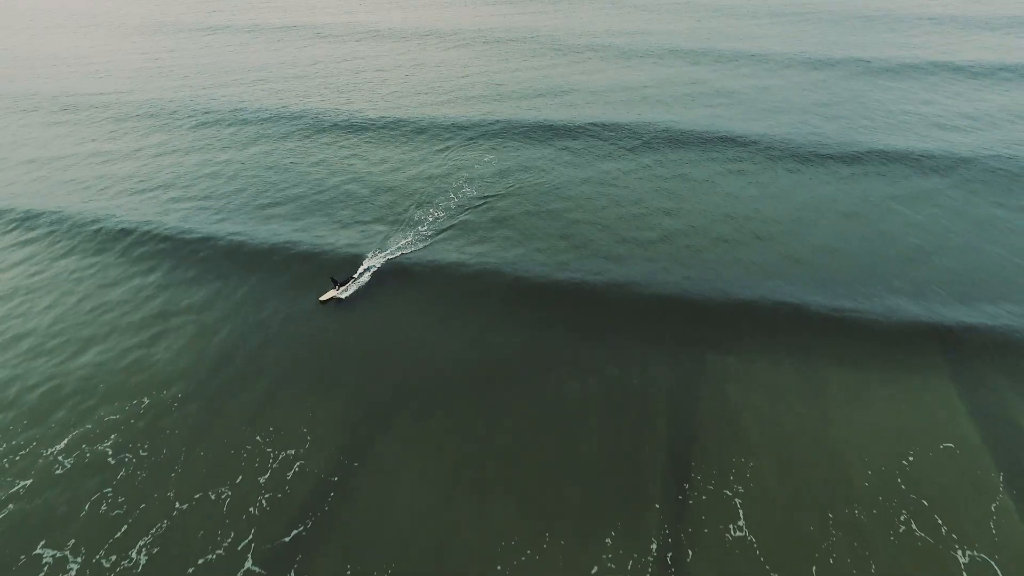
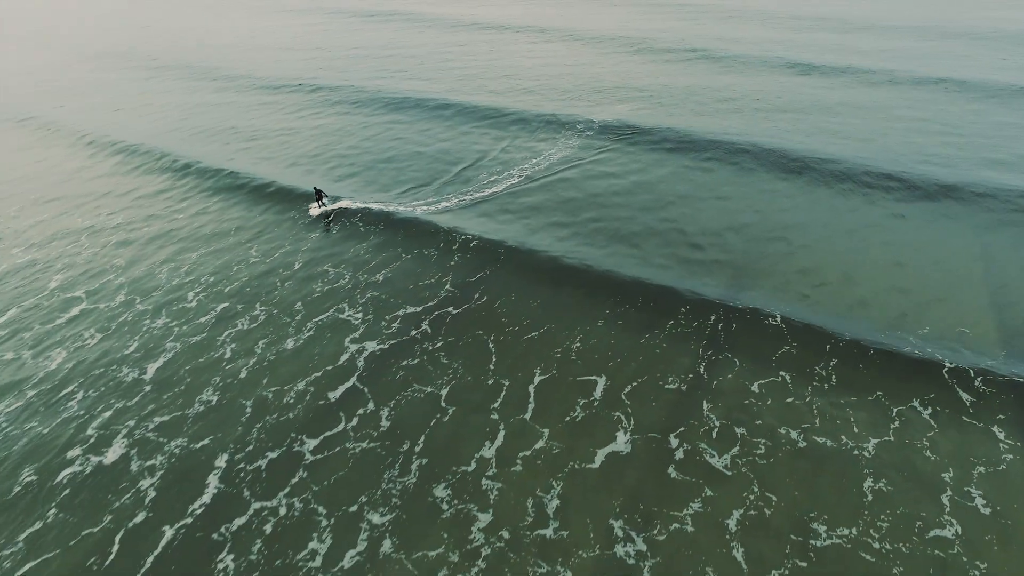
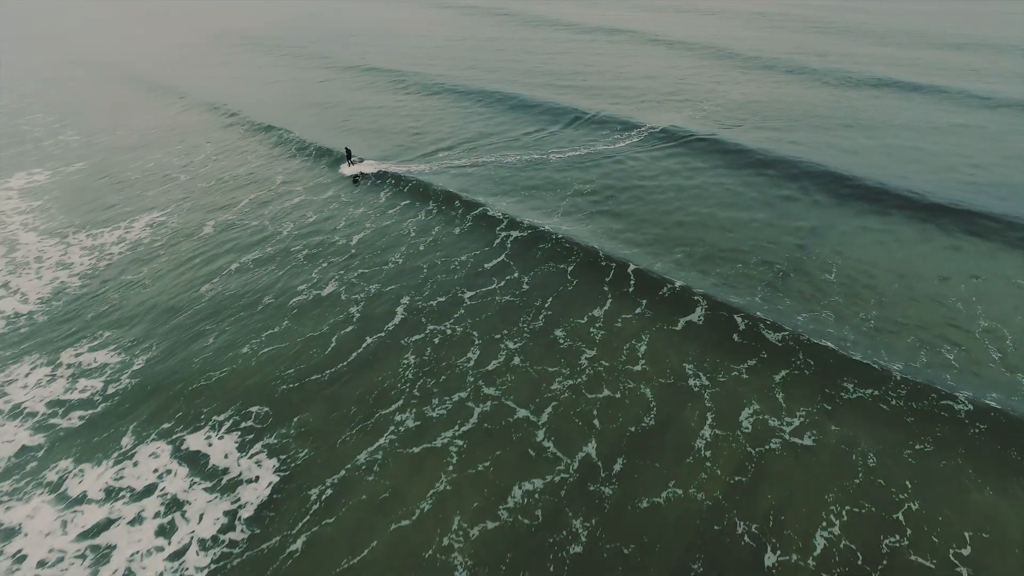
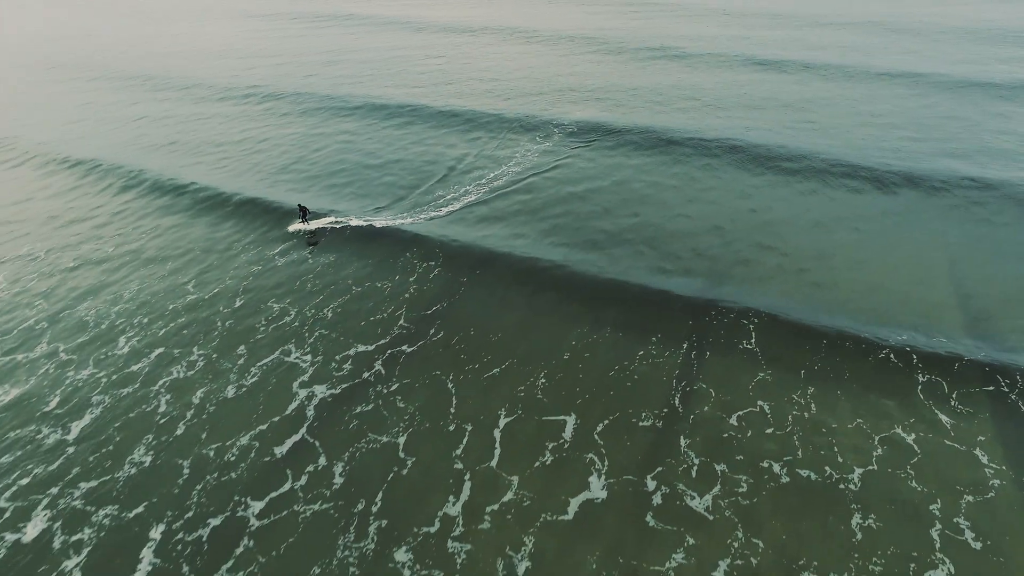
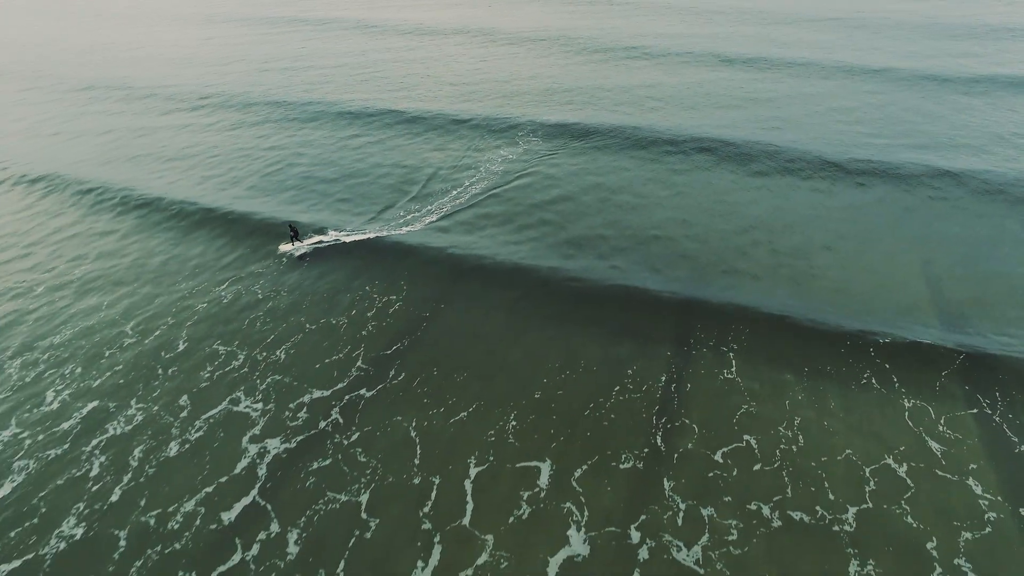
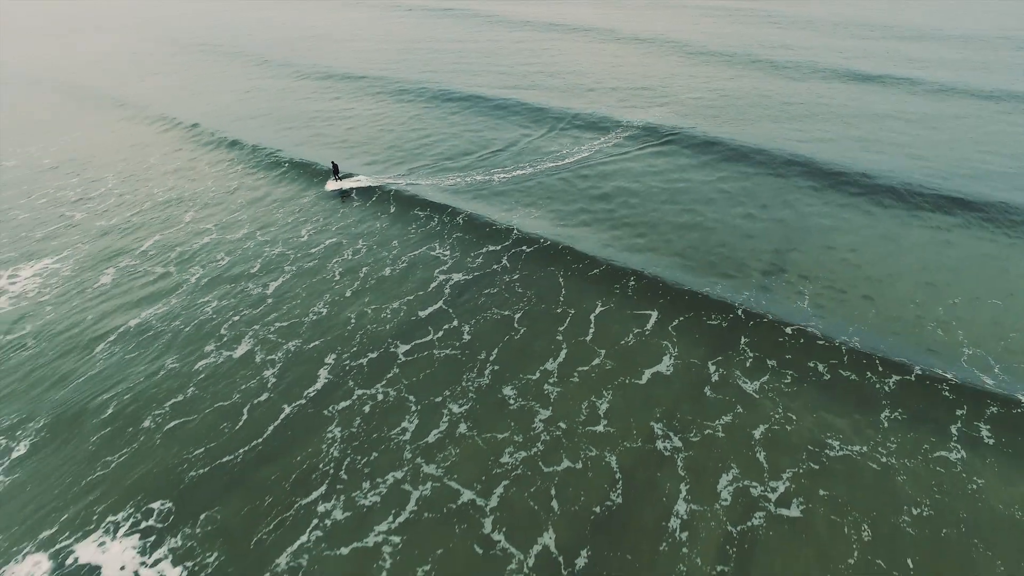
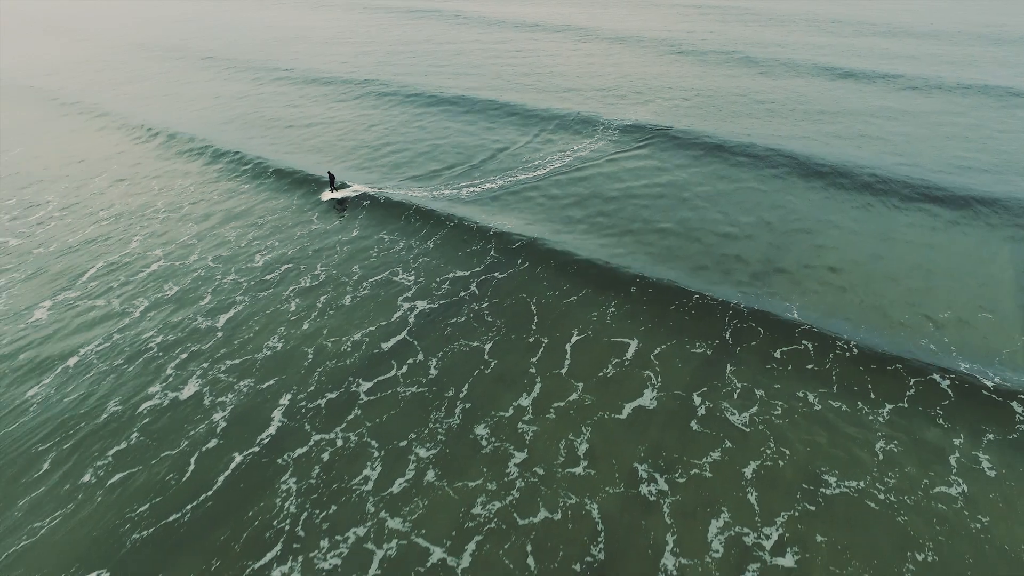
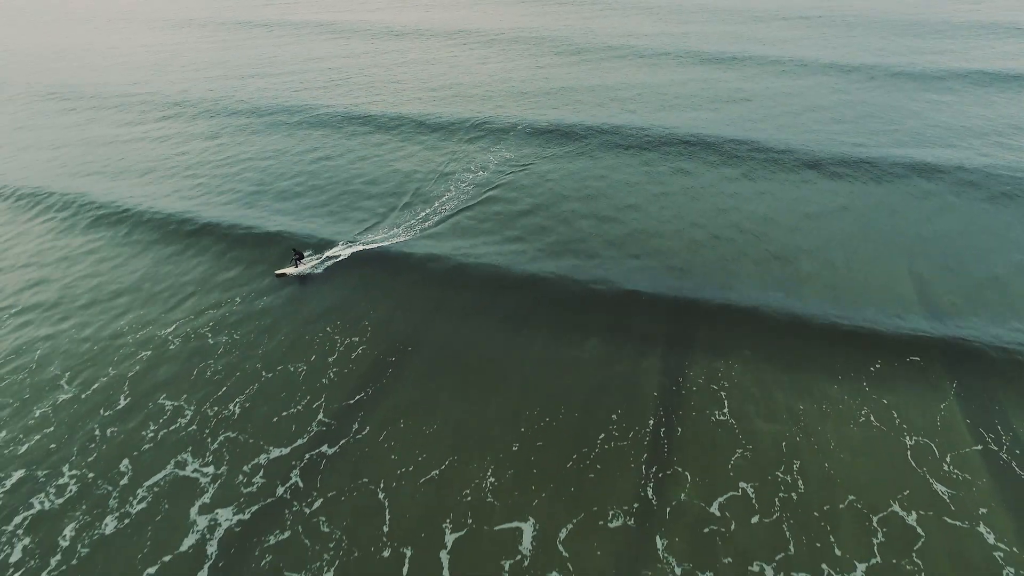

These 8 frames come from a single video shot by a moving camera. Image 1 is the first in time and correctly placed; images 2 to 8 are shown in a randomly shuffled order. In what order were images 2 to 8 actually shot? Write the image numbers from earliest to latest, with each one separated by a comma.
8, 5, 4, 2, 7, 6, 3
